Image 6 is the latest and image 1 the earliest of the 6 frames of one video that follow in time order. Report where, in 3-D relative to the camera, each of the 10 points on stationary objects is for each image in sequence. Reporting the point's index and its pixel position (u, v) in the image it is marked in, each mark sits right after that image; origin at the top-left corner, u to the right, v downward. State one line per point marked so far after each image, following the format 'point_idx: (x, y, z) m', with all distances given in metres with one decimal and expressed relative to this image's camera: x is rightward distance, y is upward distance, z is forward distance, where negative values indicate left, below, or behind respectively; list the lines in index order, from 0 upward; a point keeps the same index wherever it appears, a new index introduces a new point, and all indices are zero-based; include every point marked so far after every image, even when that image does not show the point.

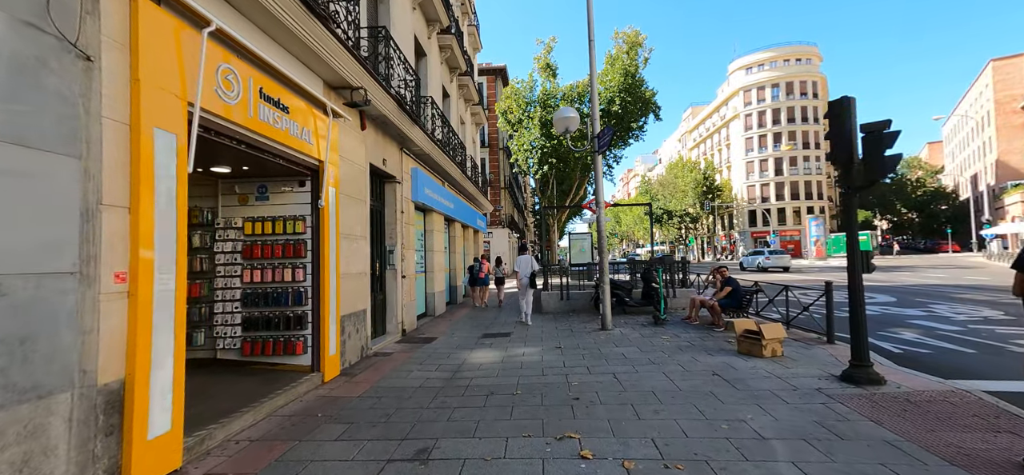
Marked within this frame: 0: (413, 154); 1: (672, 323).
0: (-2.3, +1.9, +9.6) m
1: (+3.4, -1.8, +9.0) m
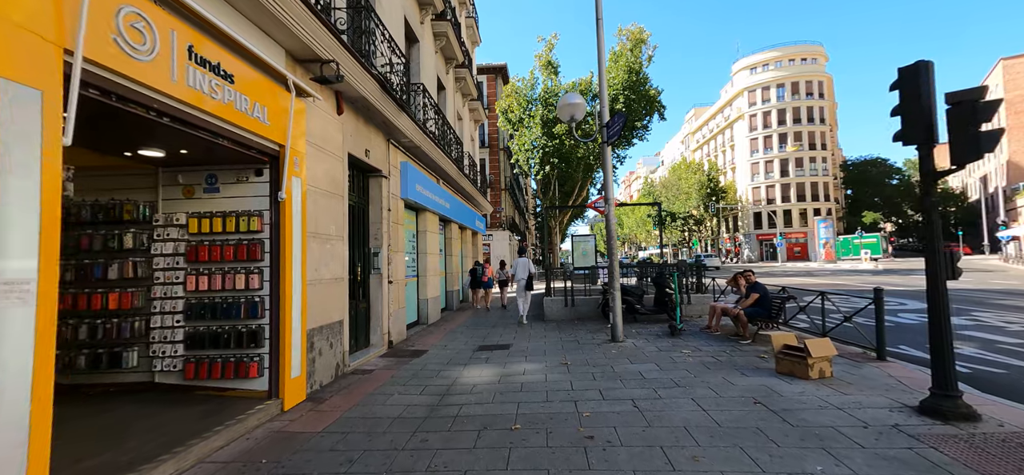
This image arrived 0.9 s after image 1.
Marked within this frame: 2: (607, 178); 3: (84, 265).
0: (-2.3, +1.9, +8.7) m
1: (+3.4, -1.8, +8.1) m
2: (+1.8, +1.1, +8.0) m
3: (-4.4, -0.3, +4.3) m
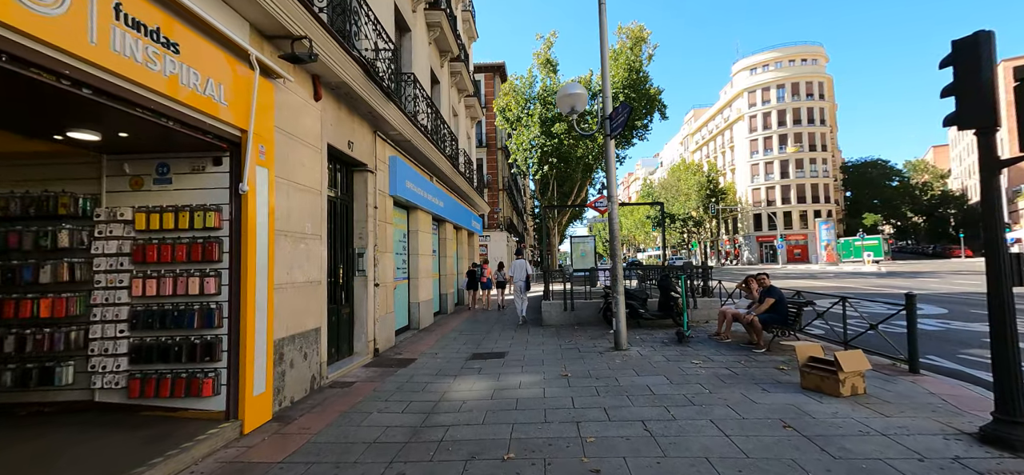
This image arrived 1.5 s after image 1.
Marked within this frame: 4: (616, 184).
0: (-2.4, +1.9, +8.1) m
1: (+3.3, -1.8, +7.5) m
2: (+1.7, +1.1, +7.4) m
3: (-4.5, -0.3, +3.8) m
4: (+1.8, +1.0, +7.4) m
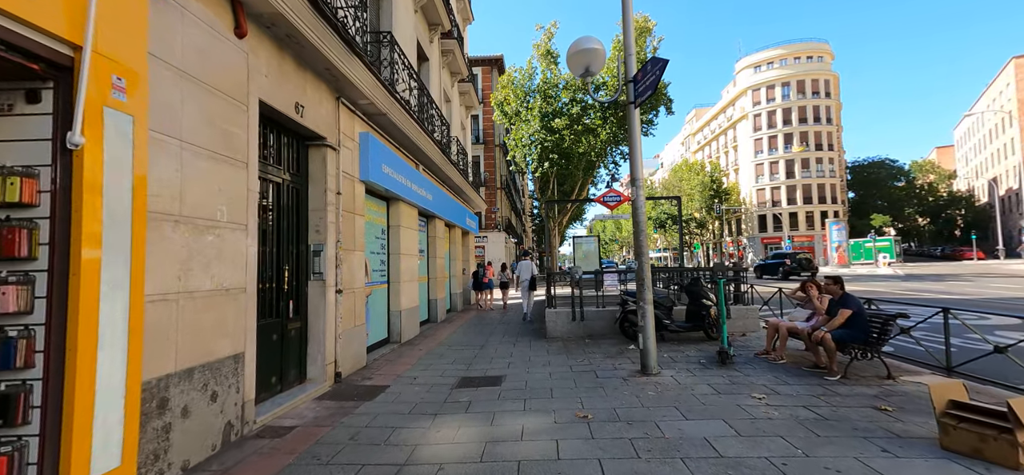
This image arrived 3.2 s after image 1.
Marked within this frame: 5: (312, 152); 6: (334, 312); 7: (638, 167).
0: (-2.4, +2.0, +6.6) m
1: (+3.3, -1.8, +6.0) m
2: (+1.7, +1.2, +5.9) m
3: (-4.5, -0.2, +2.2) m
4: (+1.8, +1.0, +5.9) m
5: (-2.7, +1.1, +5.6) m
6: (-2.4, -1.0, +5.7) m
7: (+1.8, +1.0, +5.9) m
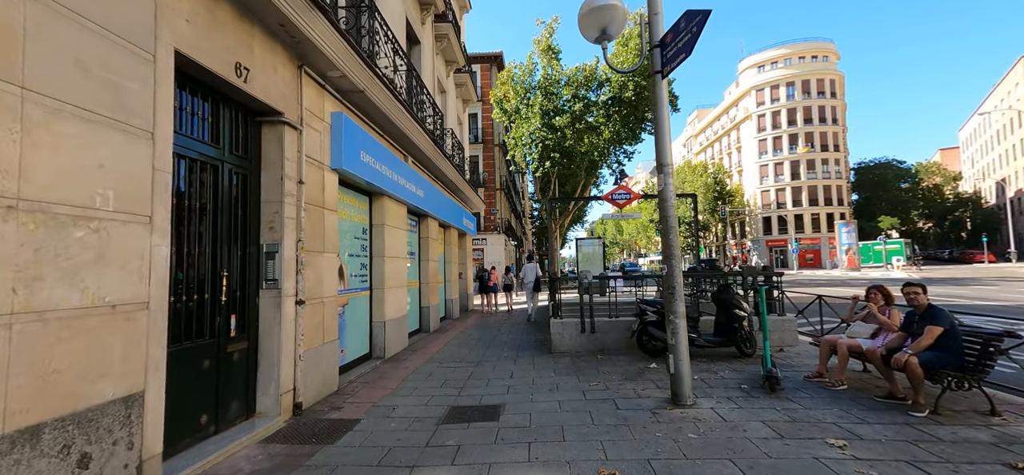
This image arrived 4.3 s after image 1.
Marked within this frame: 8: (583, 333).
0: (-2.4, +2.0, +5.6) m
1: (+3.3, -1.7, +4.9) m
2: (+1.7, +1.2, +4.8) m
3: (-4.5, -0.1, +1.1) m
4: (+1.8, +1.1, +4.9) m
5: (-2.7, +1.1, +4.6) m
6: (-2.4, -1.0, +4.6) m
7: (+1.8, +1.0, +4.9) m
8: (+1.2, -1.7, +7.3) m
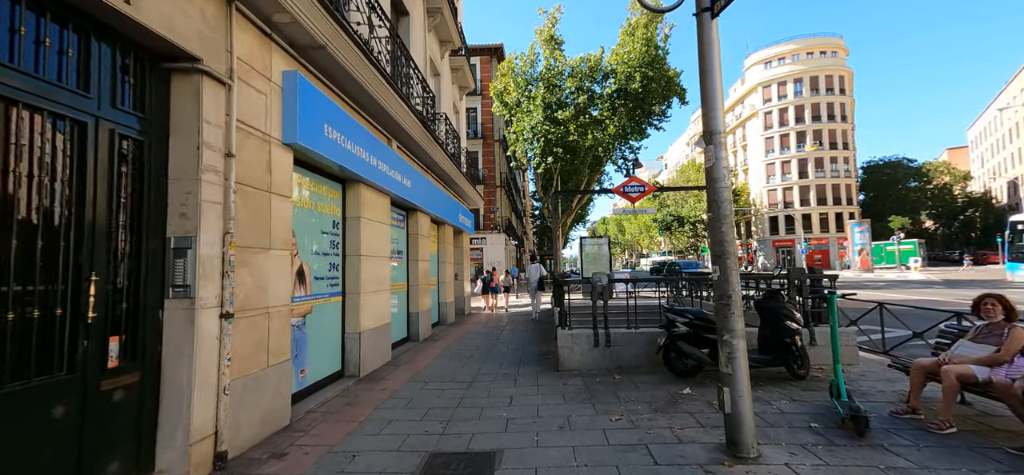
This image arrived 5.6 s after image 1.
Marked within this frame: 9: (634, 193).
0: (-2.4, +2.1, +4.4) m
1: (+3.3, -1.7, +3.7) m
2: (+1.7, +1.3, +3.6) m
3: (-4.5, 0.0, -0.1) m
4: (+1.8, +1.1, +3.7) m
5: (-2.7, +1.2, +3.4) m
6: (-2.4, -0.9, +3.4) m
7: (+1.8, +1.1, +3.7) m
8: (+1.2, -1.6, +6.1) m
9: (+2.9, +1.1, +10.1) m
